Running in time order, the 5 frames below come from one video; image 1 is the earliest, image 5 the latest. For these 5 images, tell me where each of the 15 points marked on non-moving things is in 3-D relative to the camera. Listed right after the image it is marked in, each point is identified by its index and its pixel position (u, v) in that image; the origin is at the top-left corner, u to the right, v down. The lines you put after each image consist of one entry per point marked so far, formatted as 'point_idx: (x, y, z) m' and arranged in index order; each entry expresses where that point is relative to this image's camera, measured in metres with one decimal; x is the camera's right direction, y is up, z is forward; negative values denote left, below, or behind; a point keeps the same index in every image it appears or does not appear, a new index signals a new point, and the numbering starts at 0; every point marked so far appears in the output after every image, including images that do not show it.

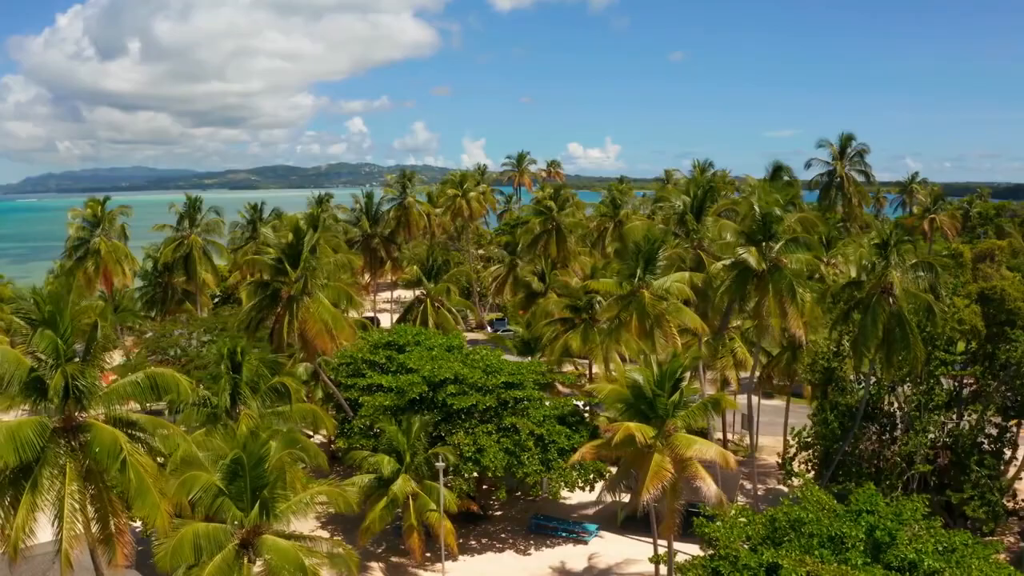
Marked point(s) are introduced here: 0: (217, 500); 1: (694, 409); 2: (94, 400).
0: (-5.3, -3.9, +13.3) m
1: (+3.8, -2.4, +15.0) m
2: (-7.4, -2.0, +13.0) m
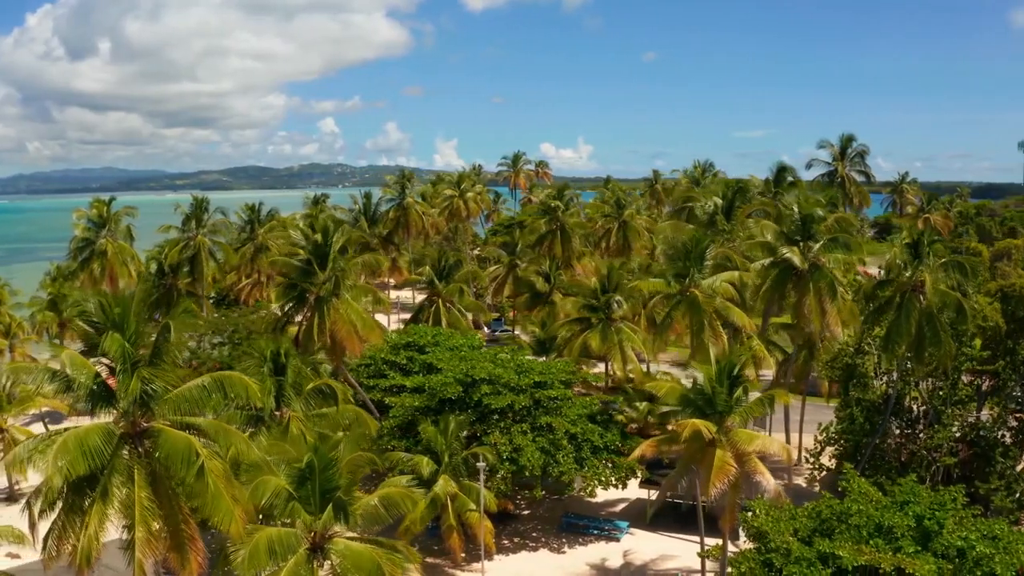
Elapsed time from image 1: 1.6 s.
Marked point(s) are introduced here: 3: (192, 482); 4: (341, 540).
0: (-4.0, -3.9, +13.2) m
1: (+5.0, -2.4, +15.2) m
2: (-6.1, -2.0, +12.8) m
3: (-5.4, -3.3, +12.3) m
4: (-3.1, -4.5, +13.1) m
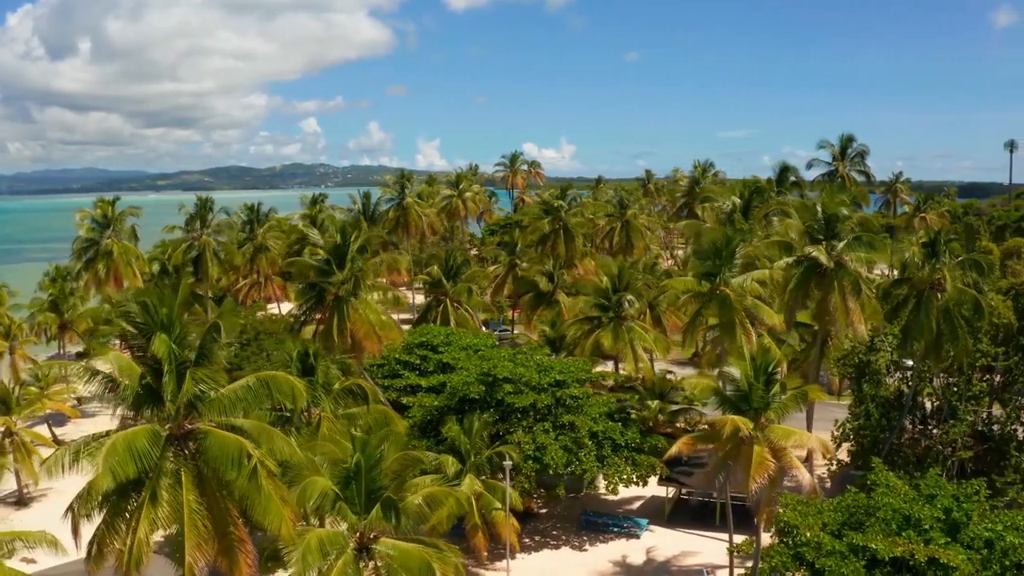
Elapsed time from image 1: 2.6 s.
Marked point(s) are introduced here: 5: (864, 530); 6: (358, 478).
0: (-3.2, -3.9, +13.2) m
1: (+5.8, -2.3, +15.4) m
2: (-5.3, -2.0, +12.7) m
3: (-4.5, -3.3, +12.3) m
4: (-2.2, -4.5, +13.1) m
5: (+7.9, -5.4, +16.6) m
6: (-2.8, -3.5, +13.4) m
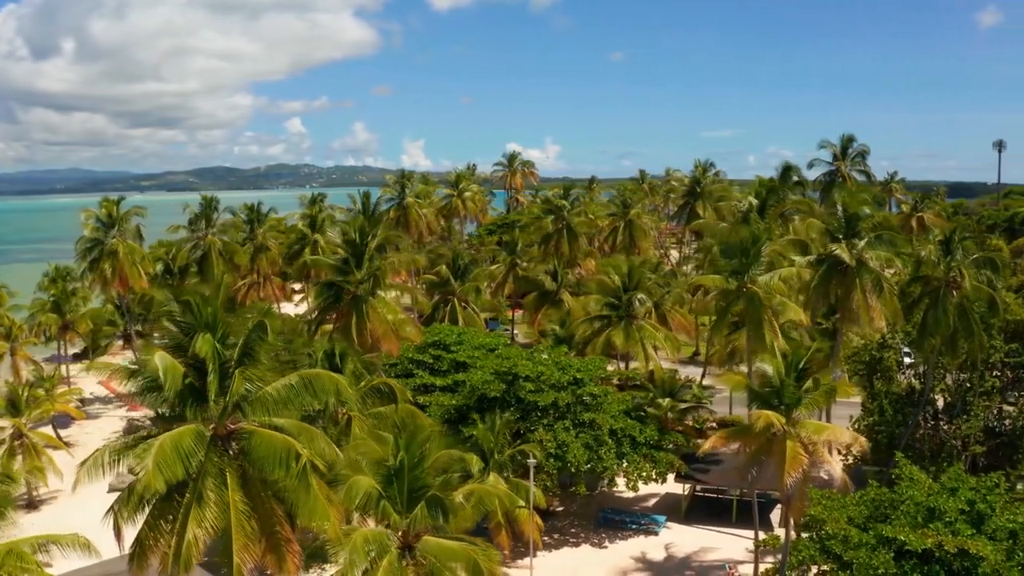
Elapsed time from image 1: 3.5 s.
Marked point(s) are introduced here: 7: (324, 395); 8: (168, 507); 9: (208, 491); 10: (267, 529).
0: (-2.4, -3.9, +13.2) m
1: (+6.5, -2.3, +15.6) m
2: (-4.5, -2.0, +12.7) m
3: (-3.7, -3.2, +12.3) m
4: (-1.5, -4.5, +13.1) m
5: (+8.6, -5.4, +16.8) m
6: (-2.0, -3.4, +13.5) m
7: (-3.4, -1.9, +13.1) m
8: (-5.9, -3.7, +12.5) m
9: (-5.0, -3.3, +12.2) m
10: (-4.2, -4.1, +12.6) m
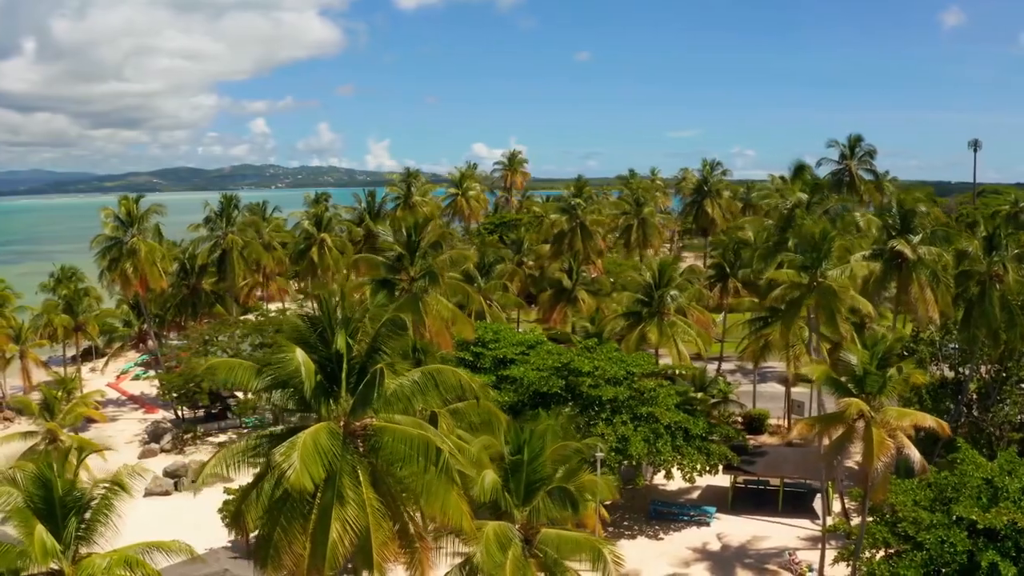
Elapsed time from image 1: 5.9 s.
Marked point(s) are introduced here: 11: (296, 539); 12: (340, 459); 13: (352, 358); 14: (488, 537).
0: (-0.3, -3.8, +13.4) m
1: (+8.5, -2.1, +16.2) m
2: (-2.3, -1.9, +12.9) m
3: (-1.5, -3.1, +12.4) m
4: (+0.7, -4.4, +13.4) m
5: (+10.6, -5.2, +17.5) m
6: (+0.1, -3.4, +13.7) m
7: (-1.2, -1.8, +13.3) m
8: (-3.7, -3.6, +12.6) m
9: (-2.9, -3.3, +12.3) m
10: (-2.1, -4.0, +12.8) m
11: (-3.7, -4.1, +12.5) m
12: (-3.0, -2.8, +12.5) m
13: (-2.8, -1.2, +13.1) m
14: (-0.4, -4.2, +12.6) m
